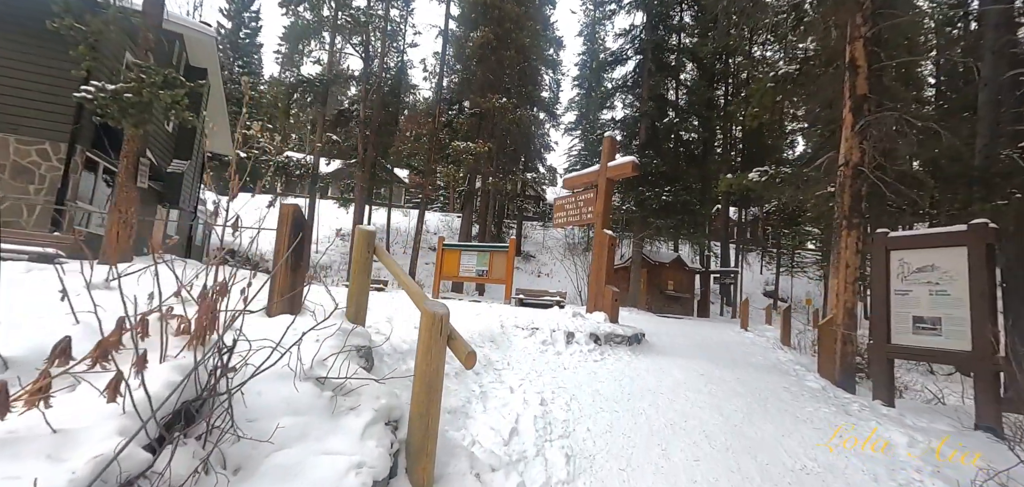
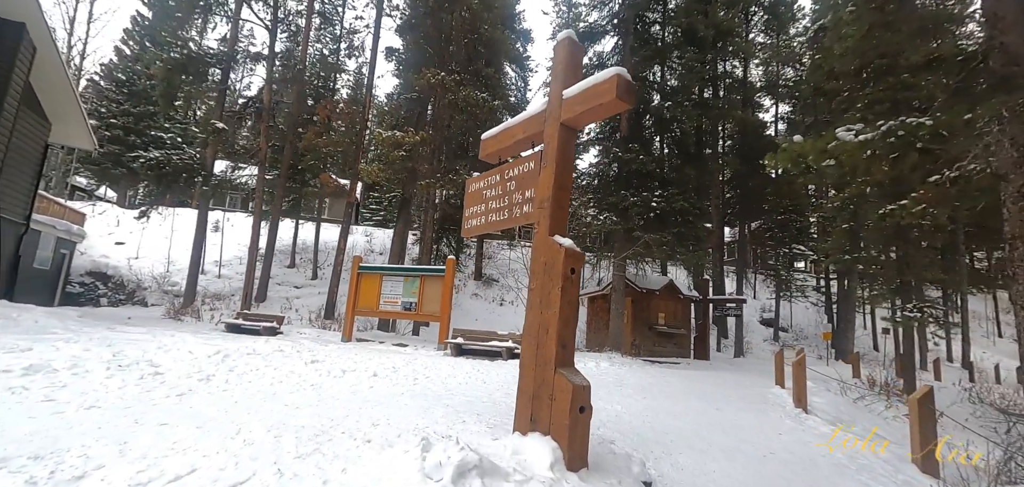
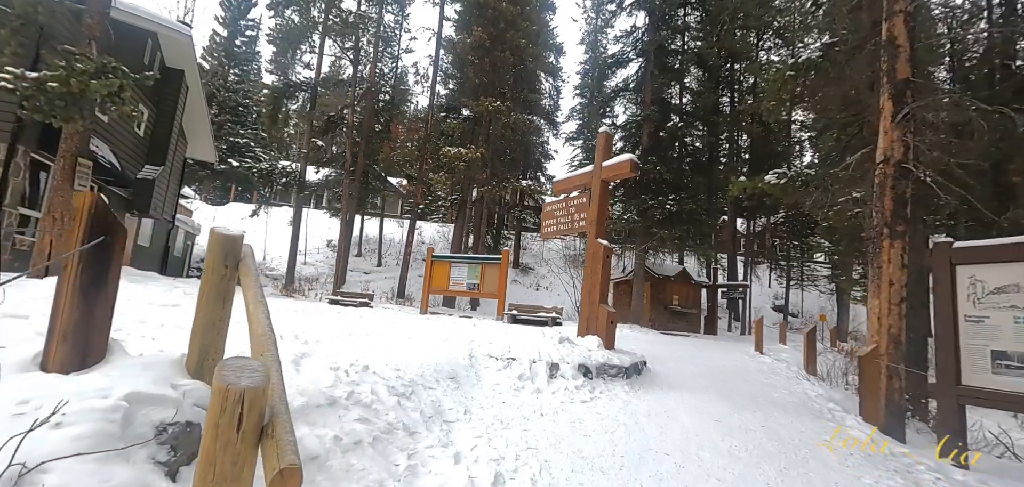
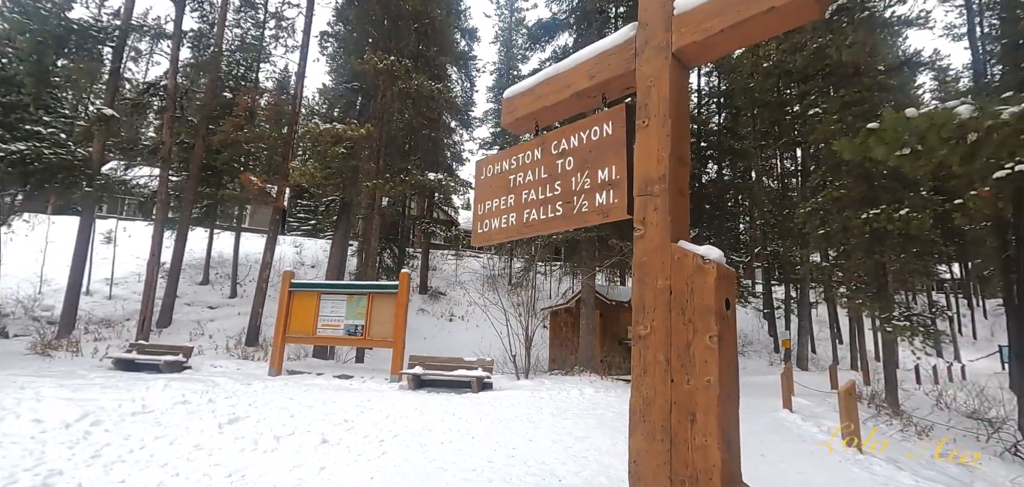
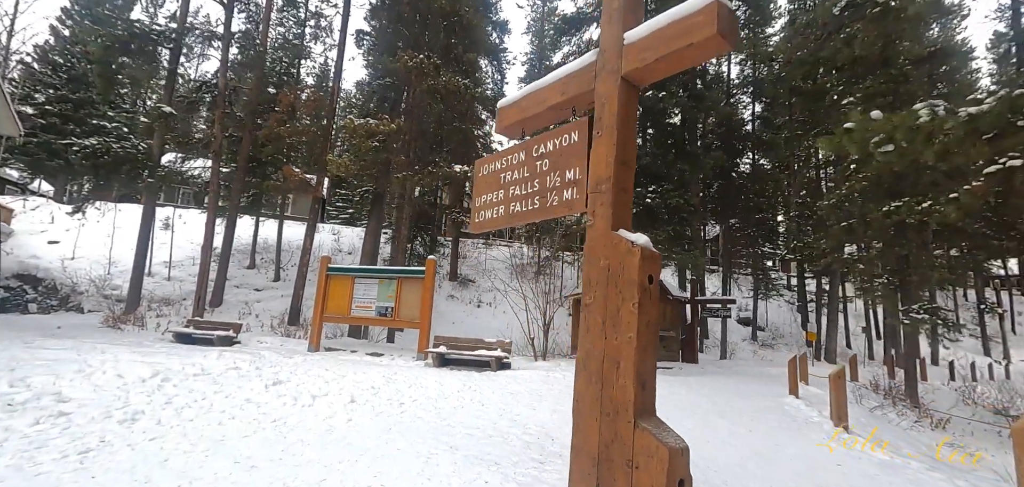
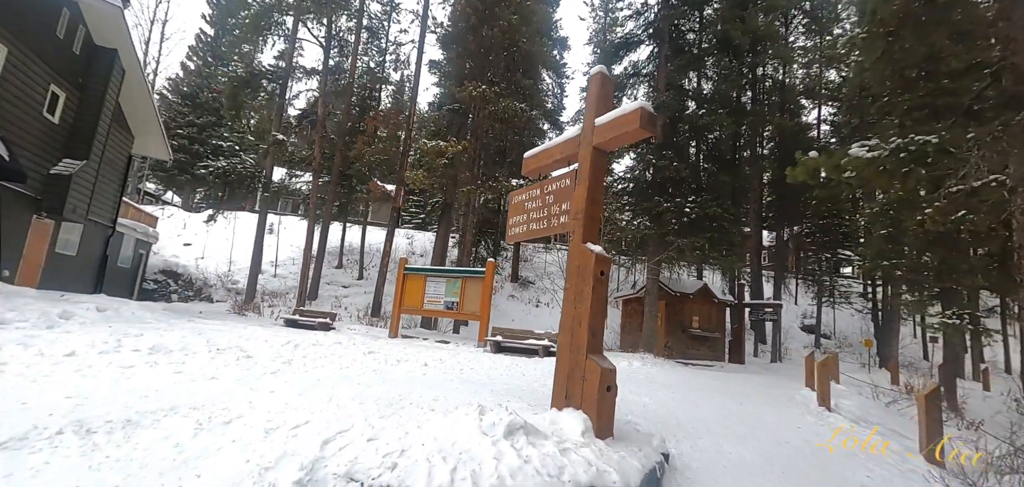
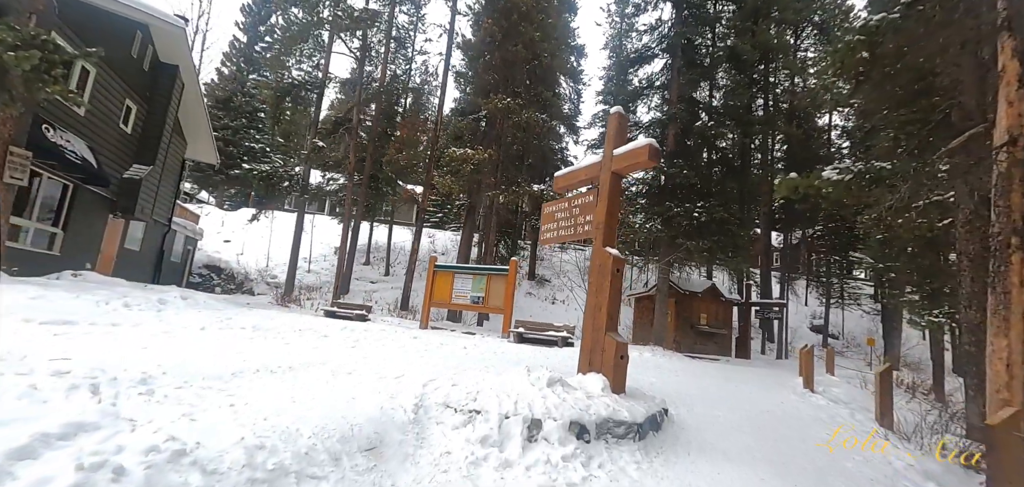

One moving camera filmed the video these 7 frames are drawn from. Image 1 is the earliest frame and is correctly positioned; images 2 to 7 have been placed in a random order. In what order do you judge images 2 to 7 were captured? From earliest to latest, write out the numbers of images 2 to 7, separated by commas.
3, 7, 6, 2, 5, 4
